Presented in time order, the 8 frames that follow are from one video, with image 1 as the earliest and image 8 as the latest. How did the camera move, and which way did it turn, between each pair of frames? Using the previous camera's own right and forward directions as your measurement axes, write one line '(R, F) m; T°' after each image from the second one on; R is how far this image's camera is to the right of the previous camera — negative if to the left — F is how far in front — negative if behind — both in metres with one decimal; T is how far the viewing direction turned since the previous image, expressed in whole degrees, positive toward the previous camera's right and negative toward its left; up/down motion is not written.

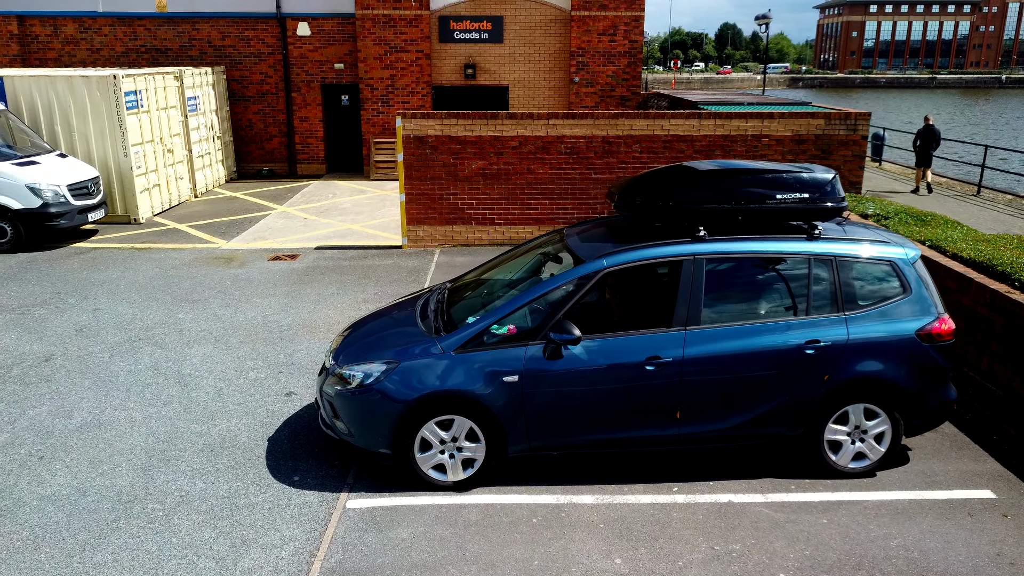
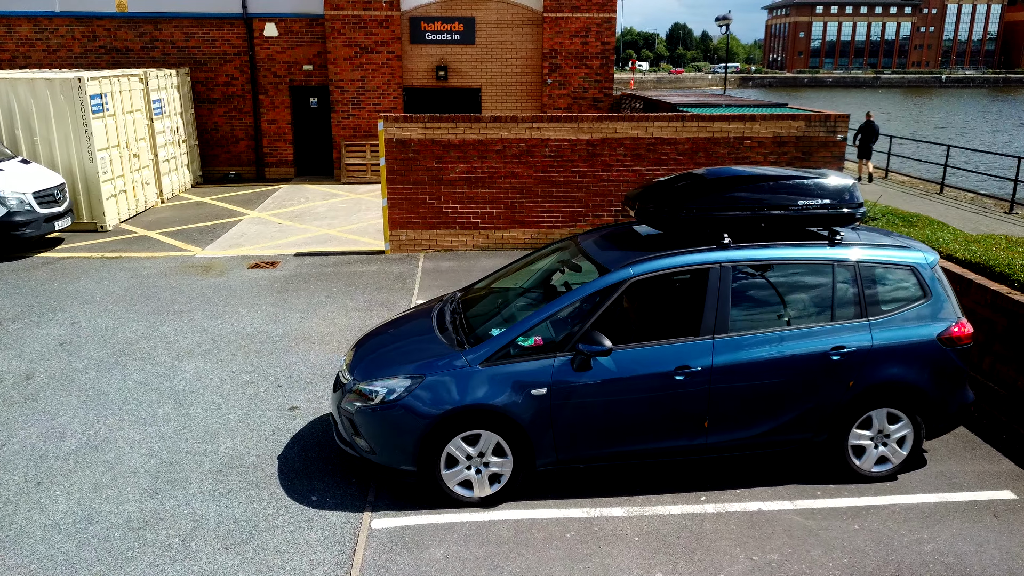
(-0.4, +0.1) m; +3°
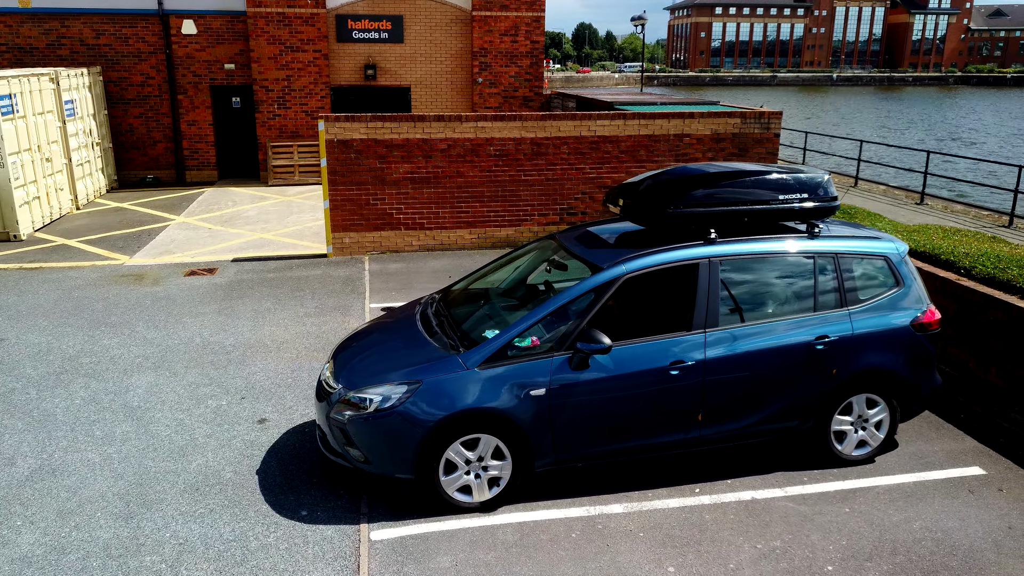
(-0.5, +0.1) m; +6°
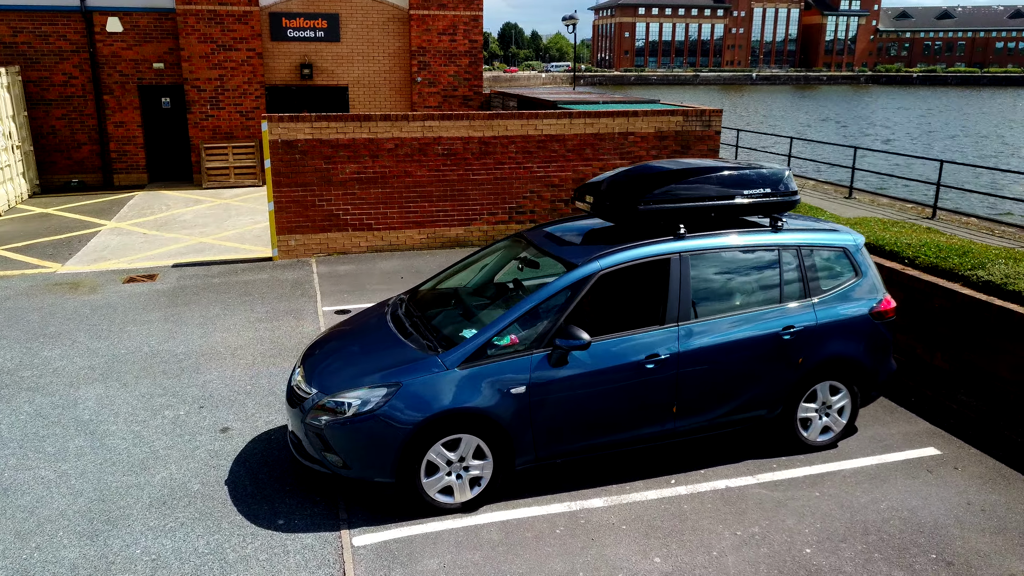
(-0.3, 0.0) m; +5°
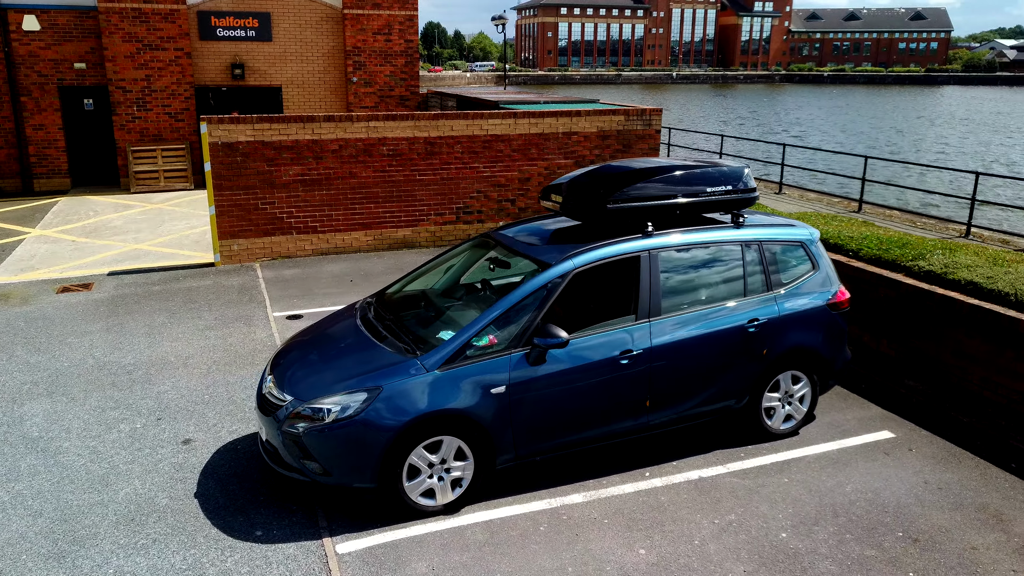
(-0.3, 0.0) m; +5°
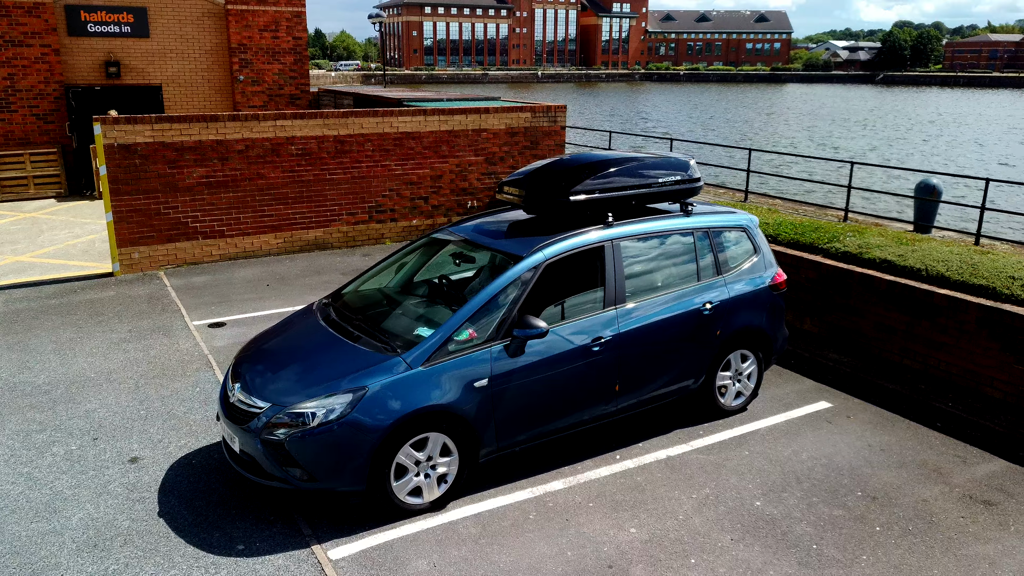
(-0.7, 0.0) m; +9°
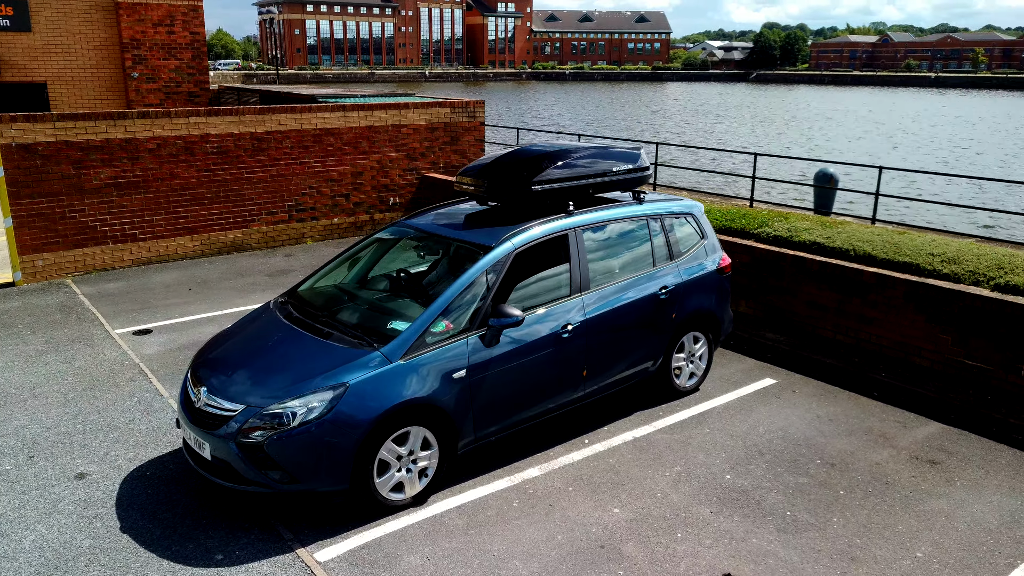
(-0.5, 0.0) m; +7°
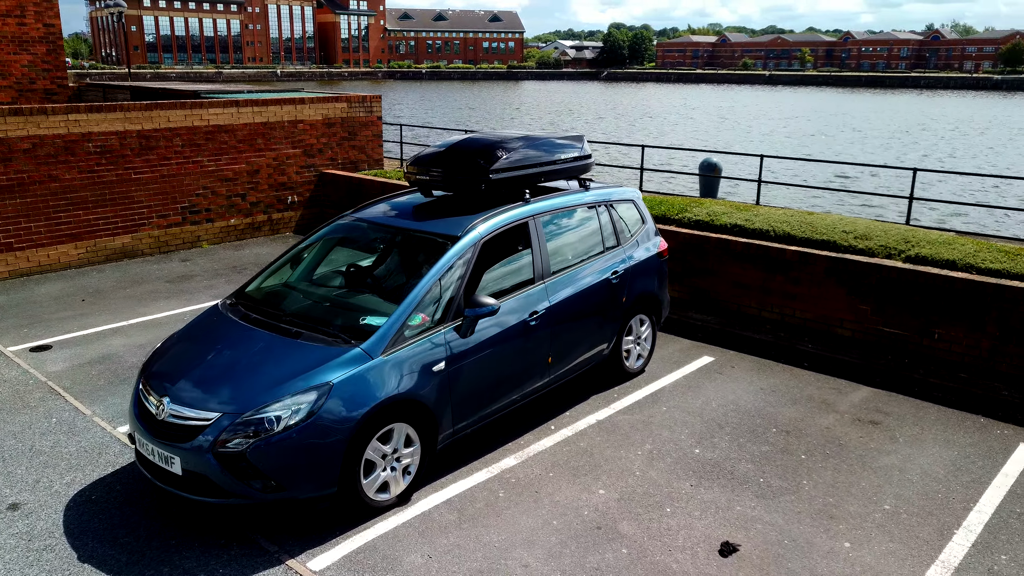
(-0.7, +0.1) m; +10°
